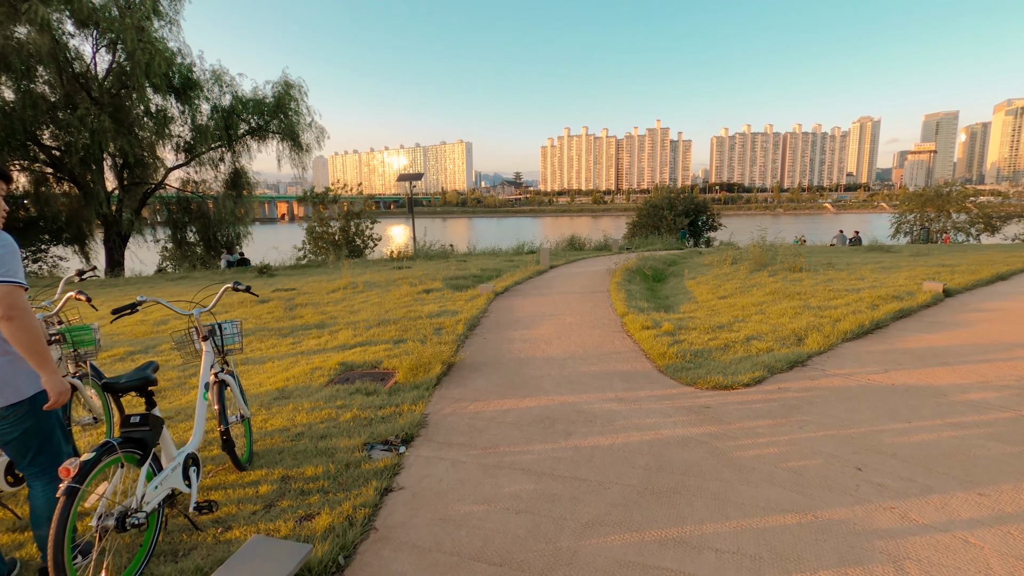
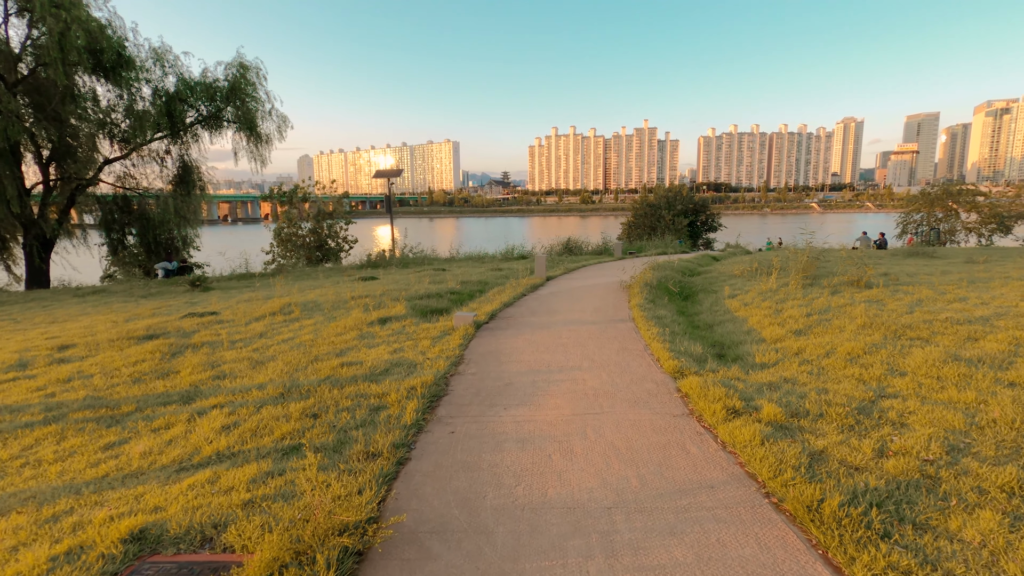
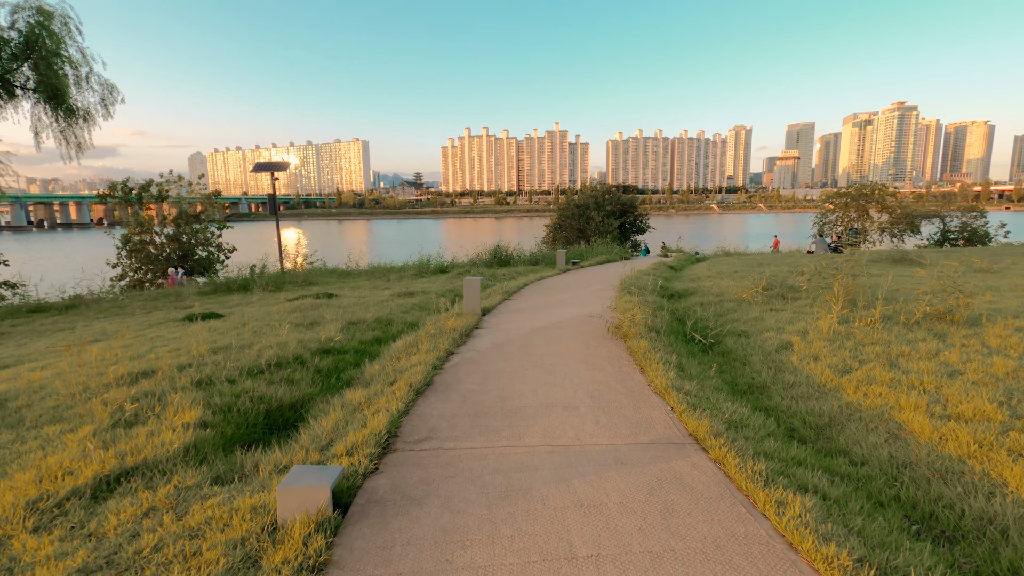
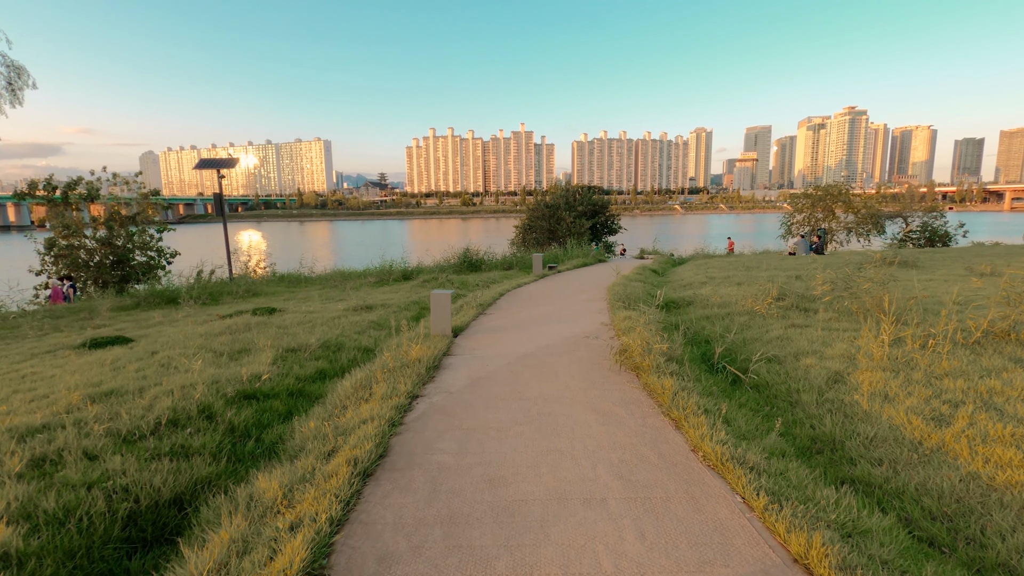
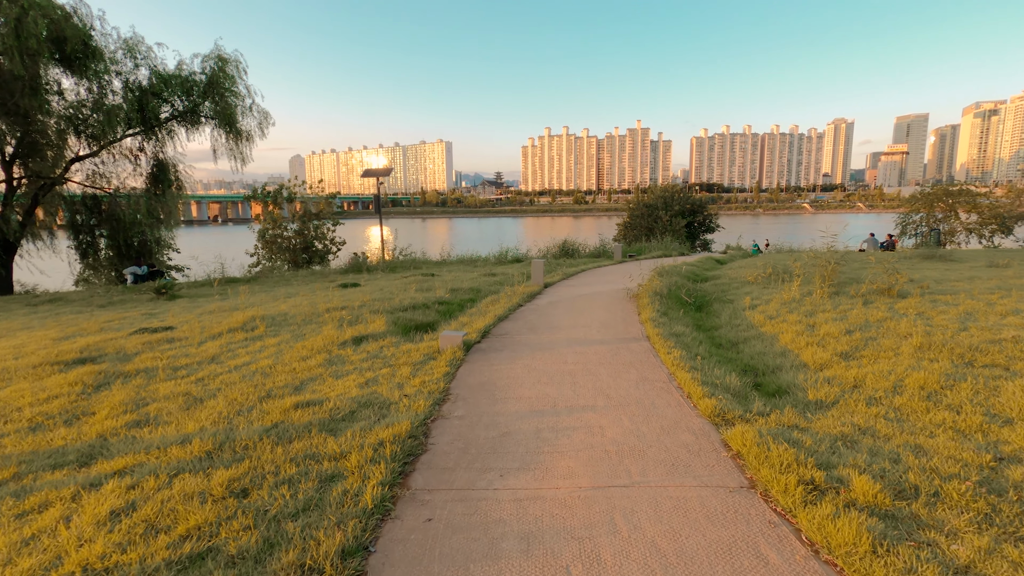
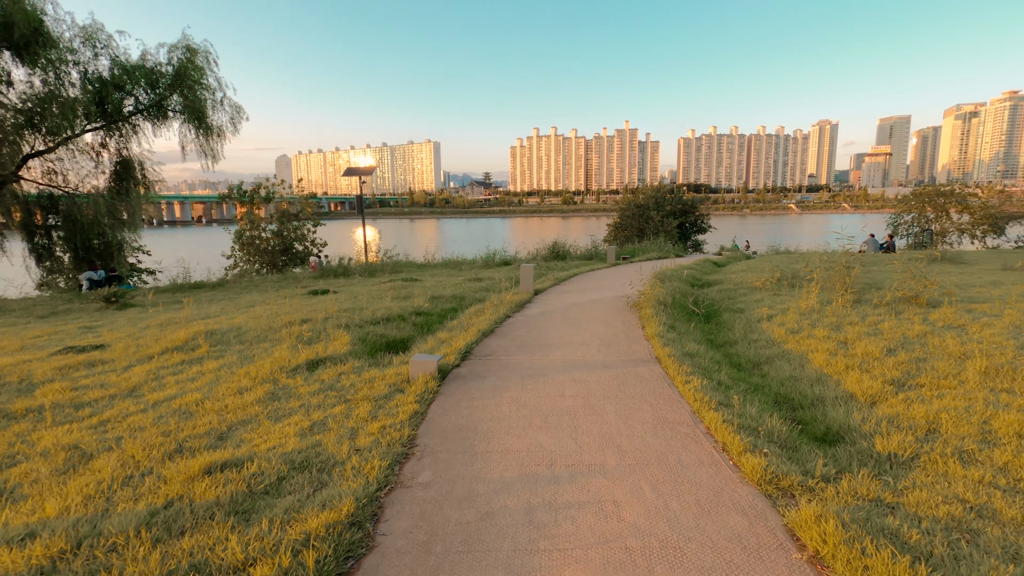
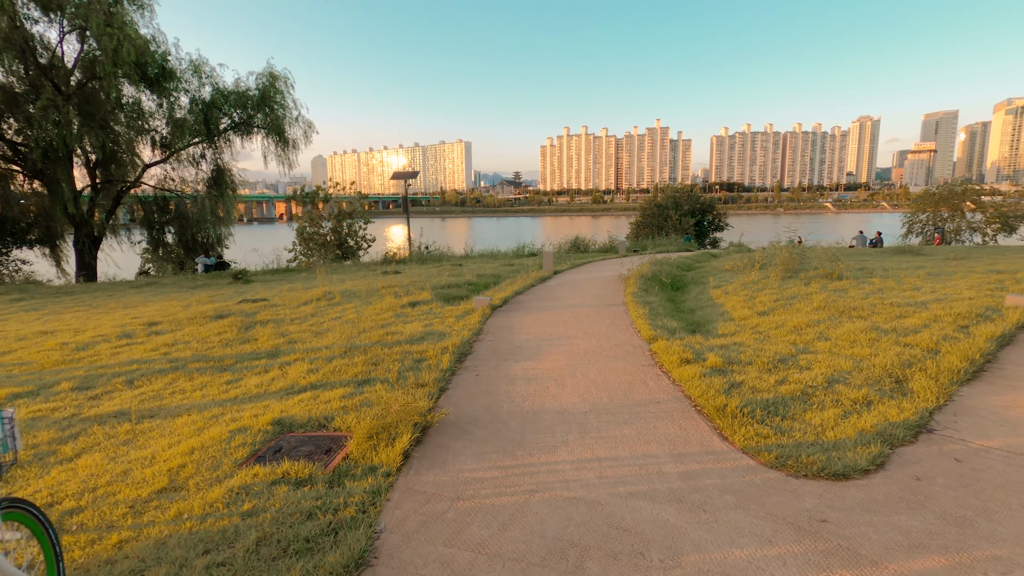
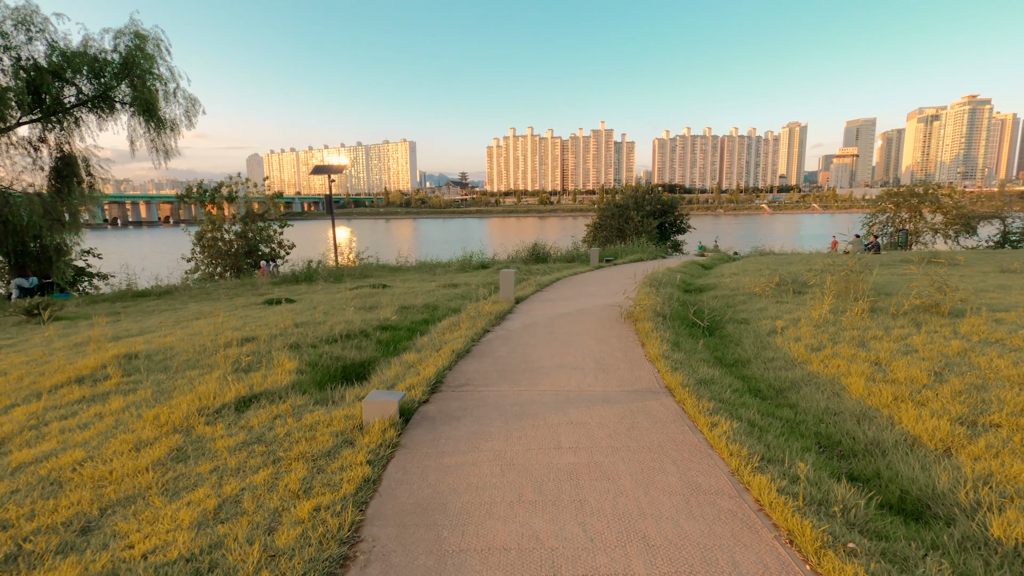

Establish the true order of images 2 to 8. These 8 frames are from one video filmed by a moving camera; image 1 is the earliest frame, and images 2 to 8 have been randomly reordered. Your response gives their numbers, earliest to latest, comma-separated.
7, 2, 5, 6, 8, 3, 4
